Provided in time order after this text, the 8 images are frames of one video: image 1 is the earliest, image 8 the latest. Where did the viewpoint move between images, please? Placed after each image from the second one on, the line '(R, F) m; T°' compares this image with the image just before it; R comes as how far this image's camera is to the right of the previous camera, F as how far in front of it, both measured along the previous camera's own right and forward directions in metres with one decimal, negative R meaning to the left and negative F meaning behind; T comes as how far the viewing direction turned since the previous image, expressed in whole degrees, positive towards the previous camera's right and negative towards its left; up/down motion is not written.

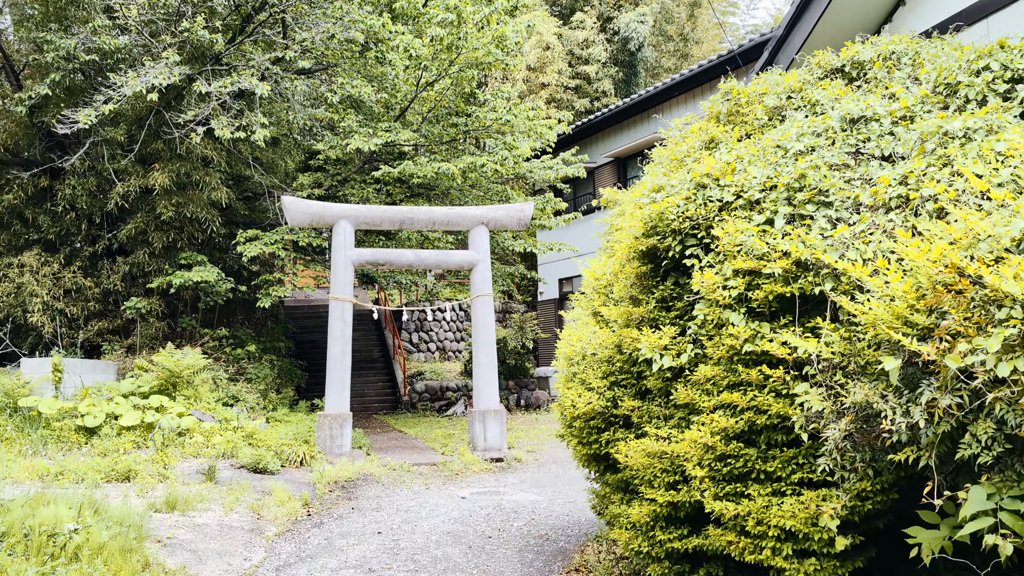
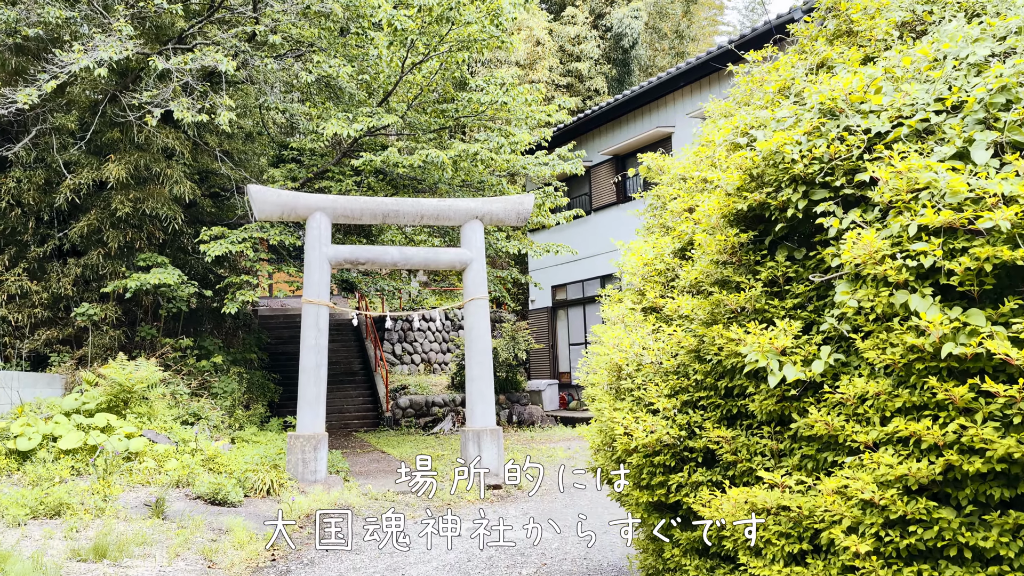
(-0.2, +0.9) m; +1°
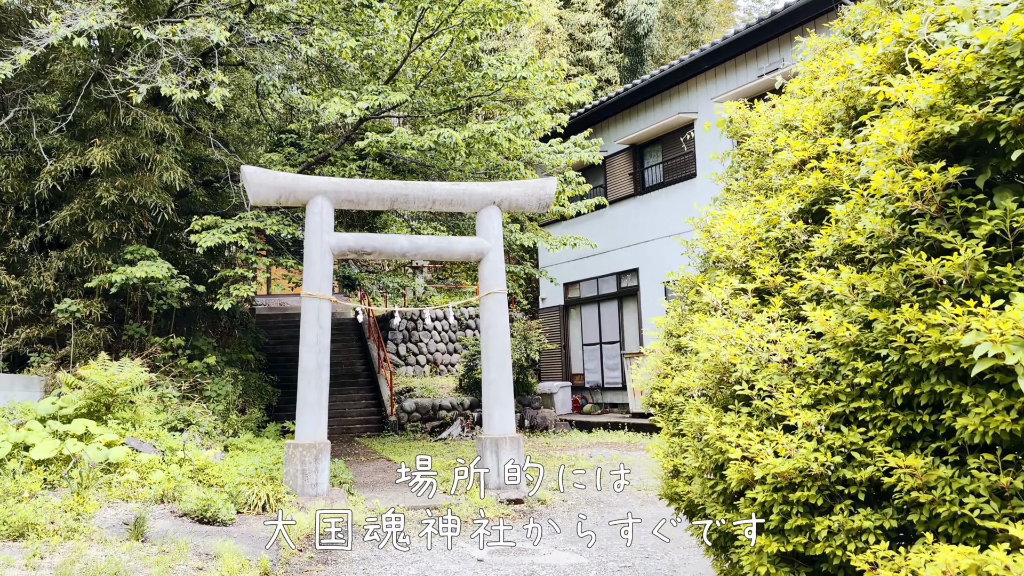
(-0.2, +0.7) m; 0°
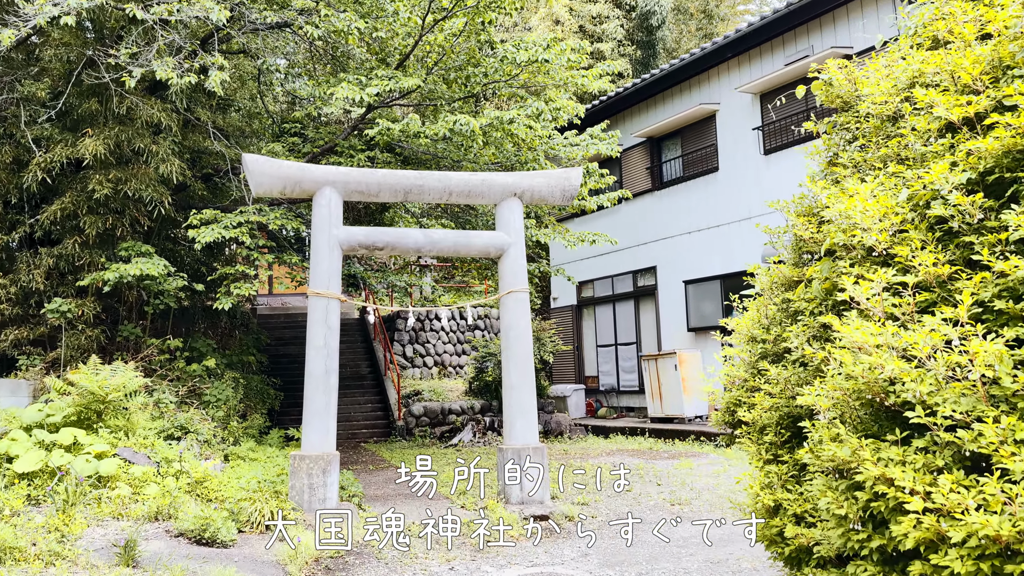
(-0.2, +0.5) m; 0°
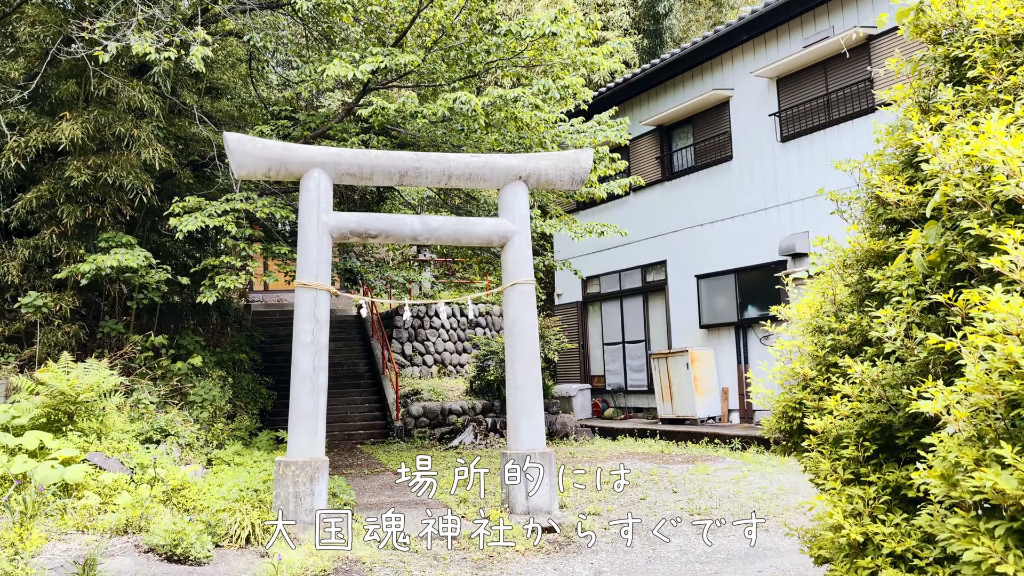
(0.0, +0.5) m; 0°
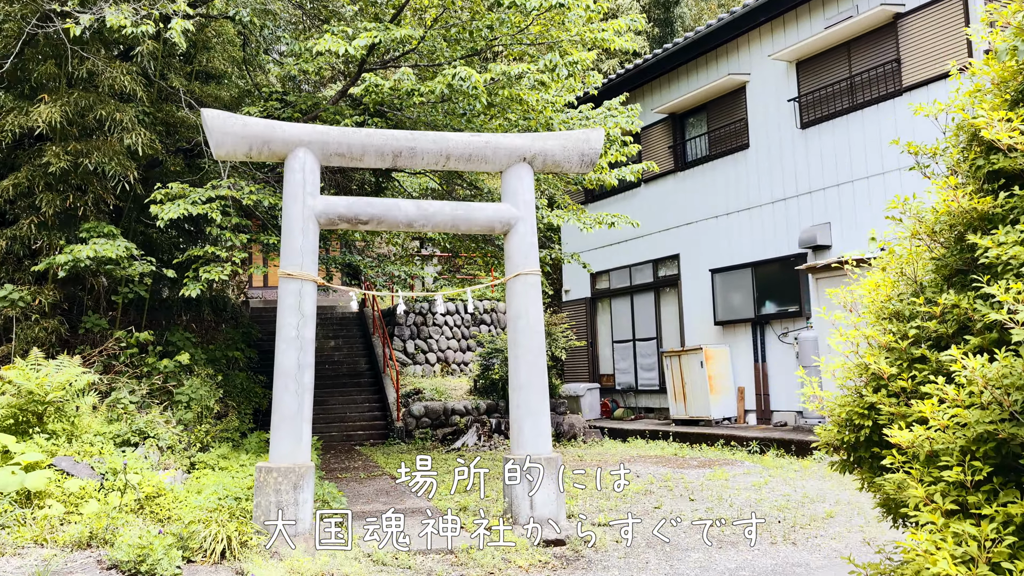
(0.0, +0.4) m; -1°
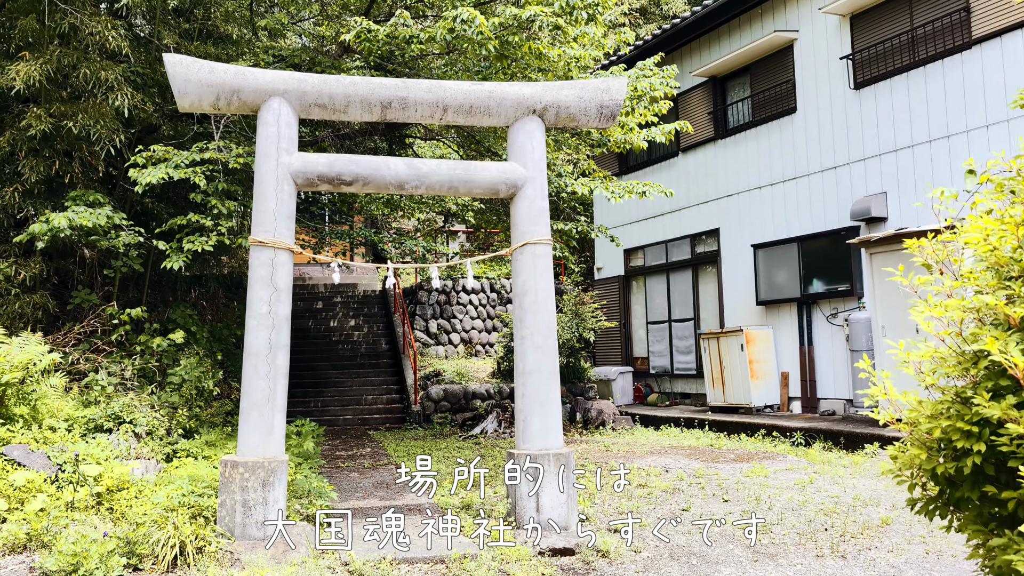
(+0.2, +0.7) m; -3°
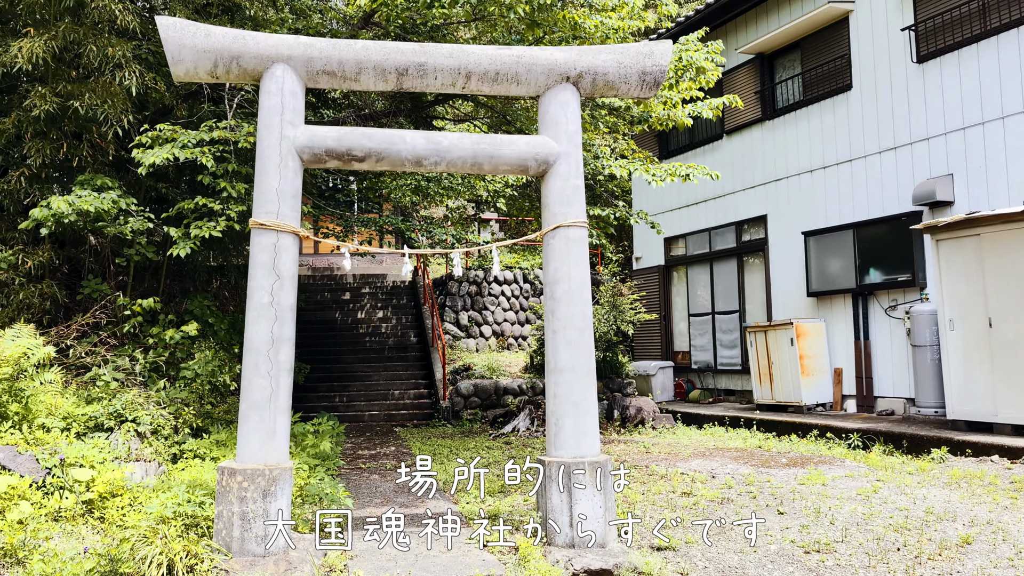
(0.0, +0.5) m; -3°
